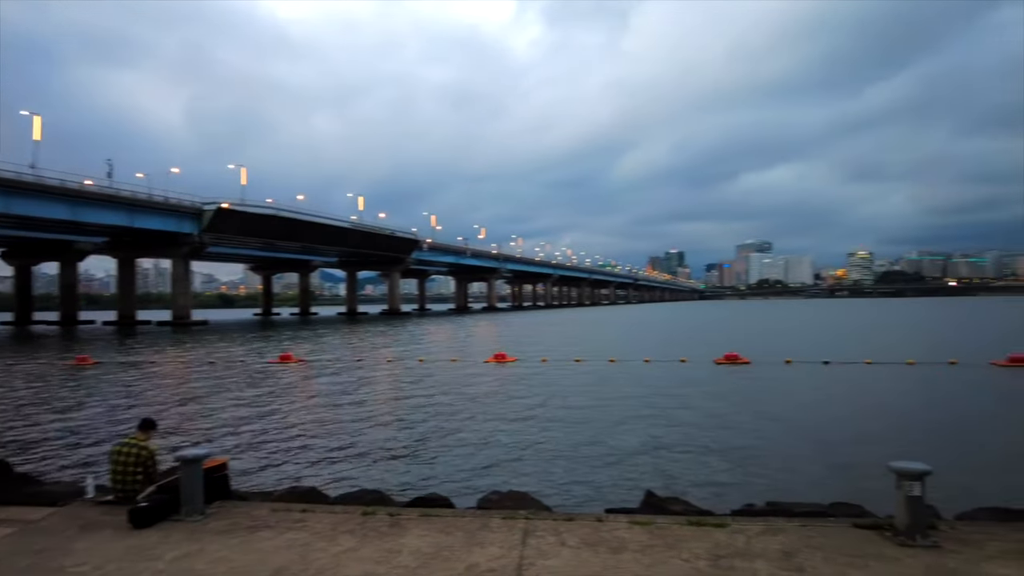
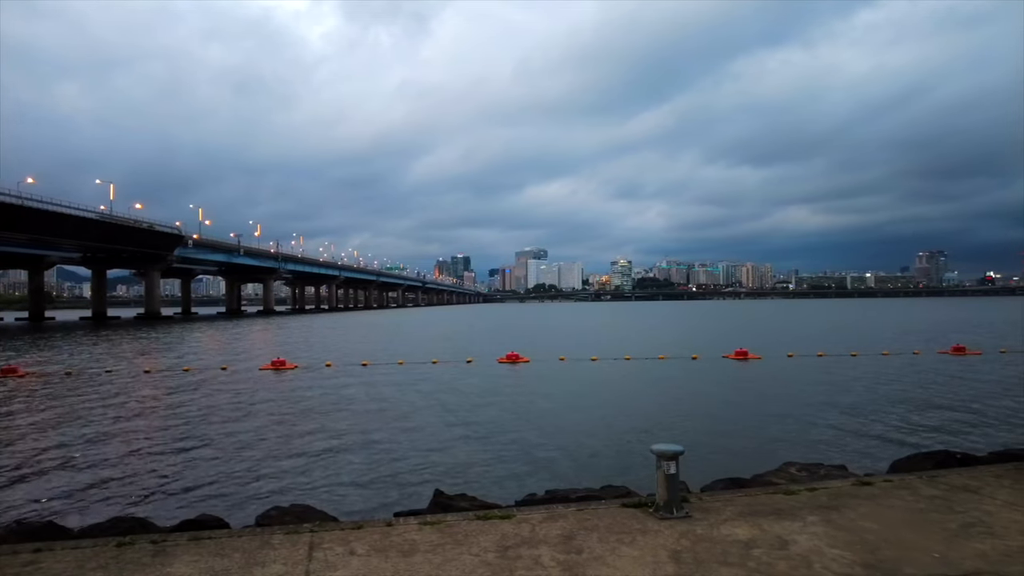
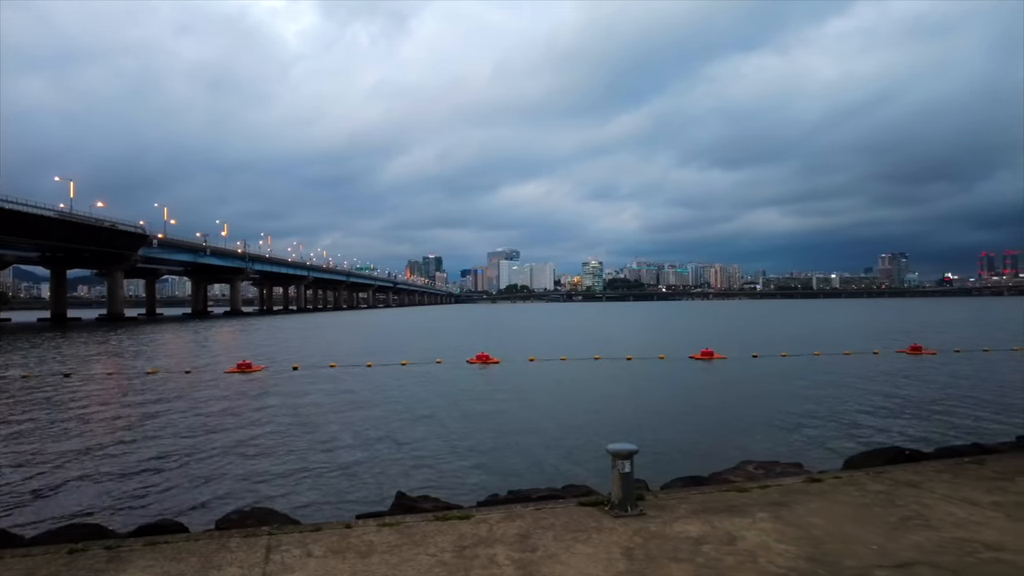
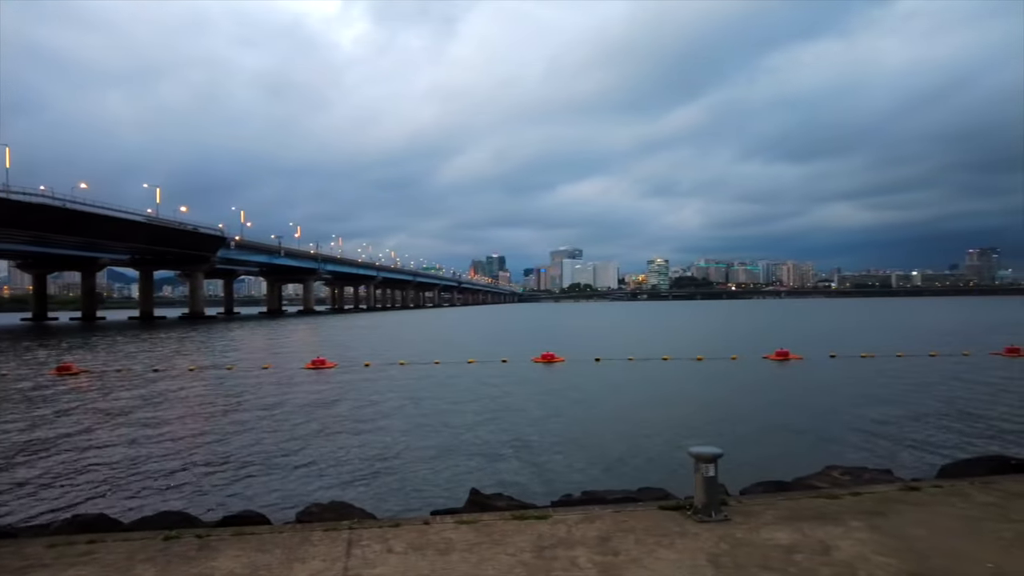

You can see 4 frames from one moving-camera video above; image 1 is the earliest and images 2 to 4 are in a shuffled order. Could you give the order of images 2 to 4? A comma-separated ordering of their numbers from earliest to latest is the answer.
4, 2, 3
